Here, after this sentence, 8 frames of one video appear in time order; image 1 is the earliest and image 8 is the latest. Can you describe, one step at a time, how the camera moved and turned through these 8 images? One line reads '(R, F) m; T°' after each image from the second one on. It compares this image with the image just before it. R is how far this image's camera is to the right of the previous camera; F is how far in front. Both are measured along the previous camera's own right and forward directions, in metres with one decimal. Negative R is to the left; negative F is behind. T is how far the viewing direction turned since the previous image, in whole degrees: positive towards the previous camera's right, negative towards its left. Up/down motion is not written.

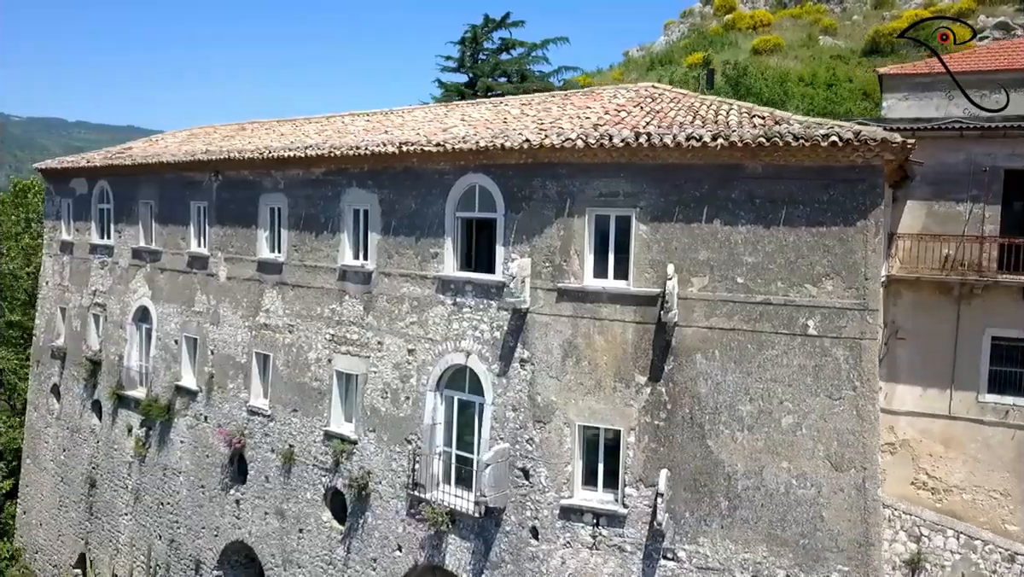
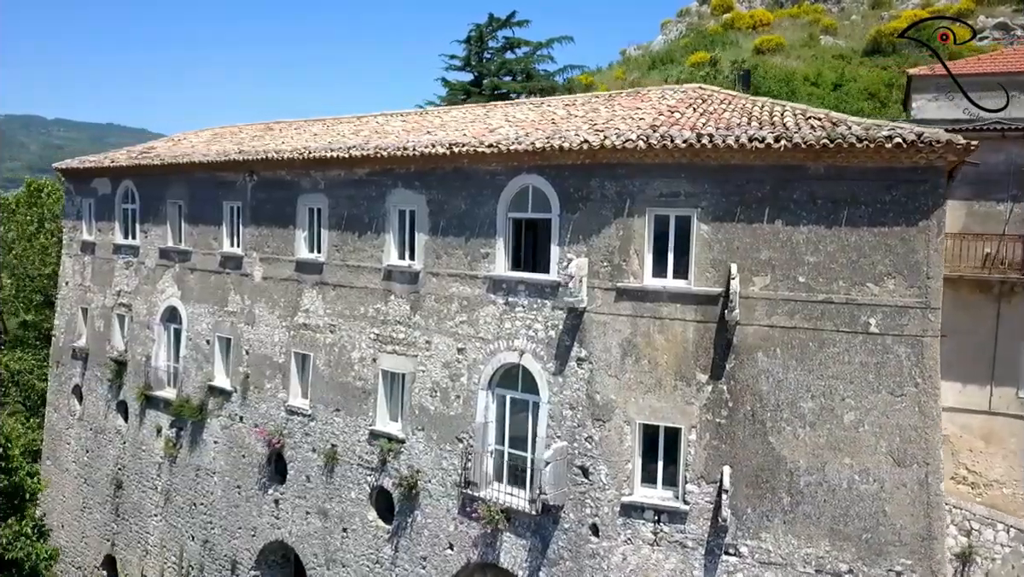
(-1.1, -0.1) m; +1°
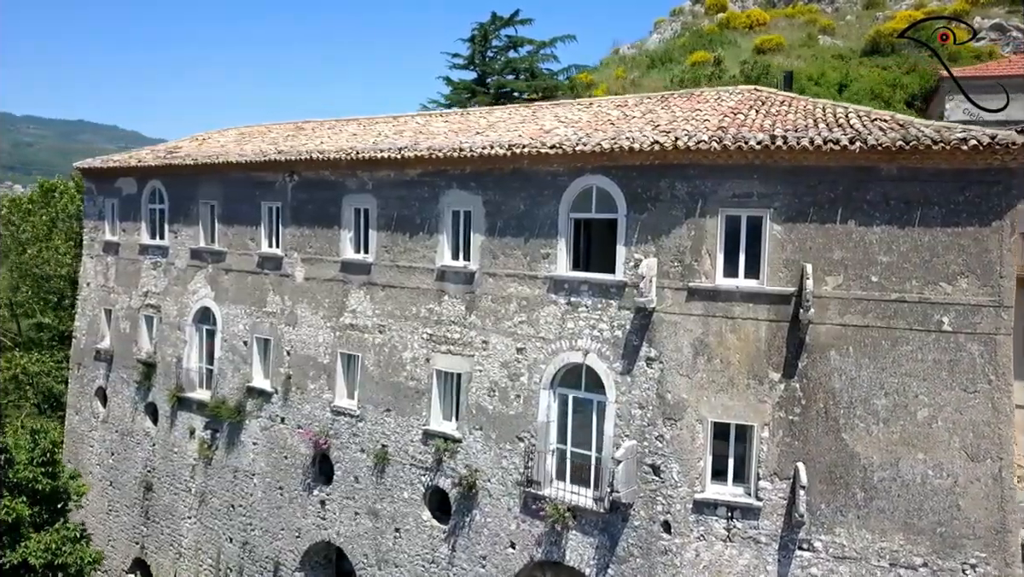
(-1.4, -0.1) m; +1°
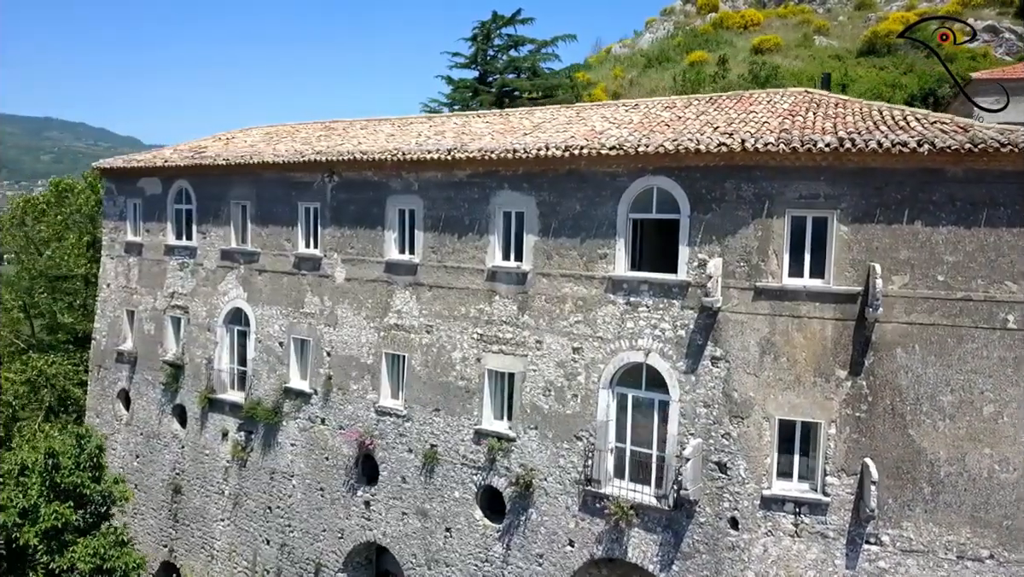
(-1.4, -0.1) m; +2°
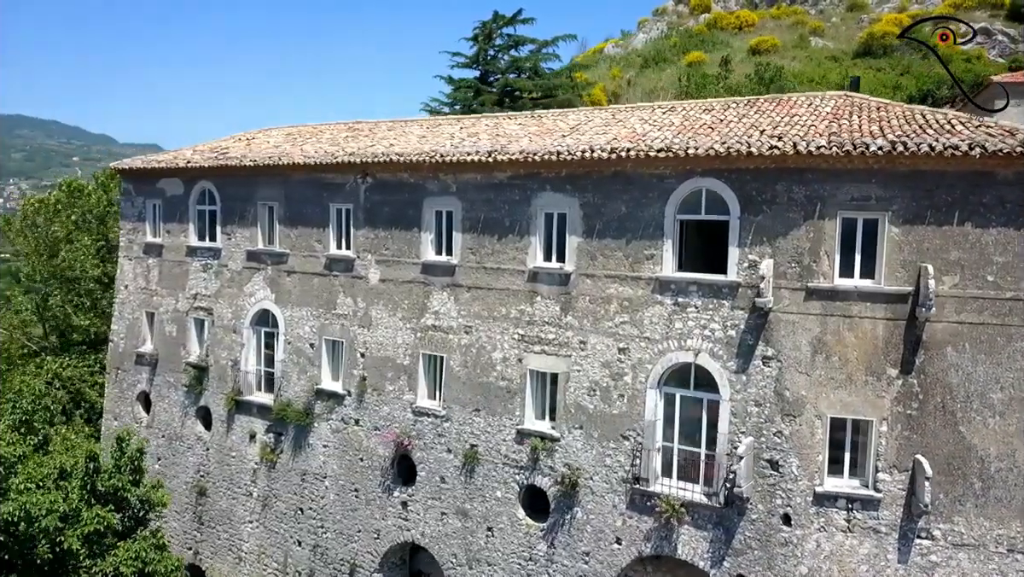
(-1.1, -0.1) m; +1°
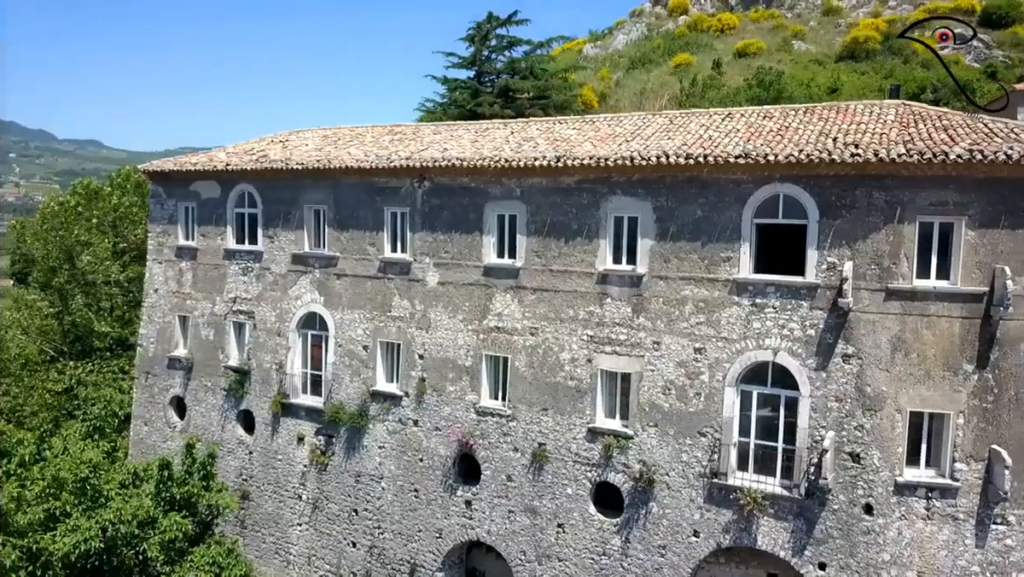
(-2.2, -0.3) m; +3°
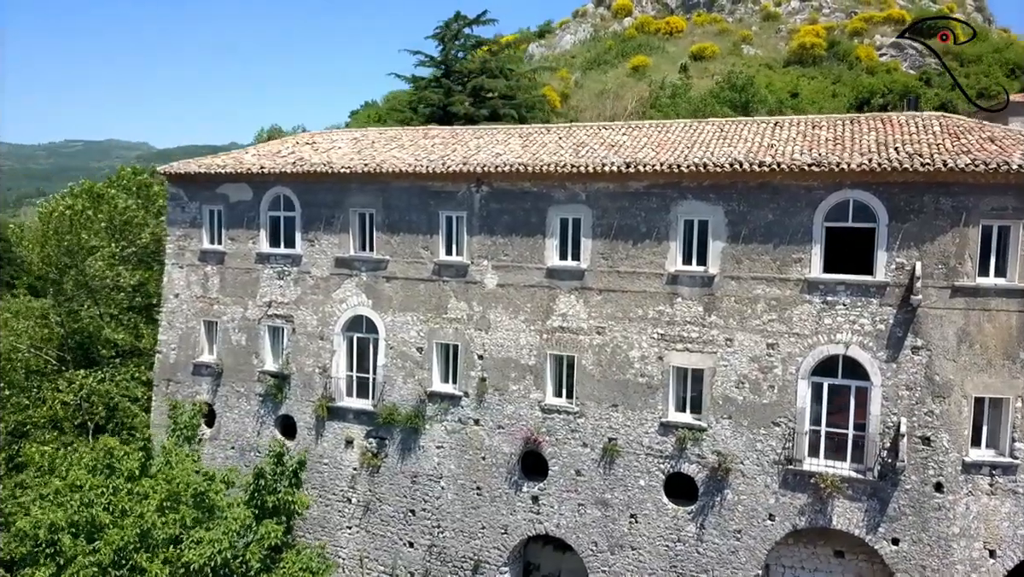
(-3.2, -0.3) m; +6°
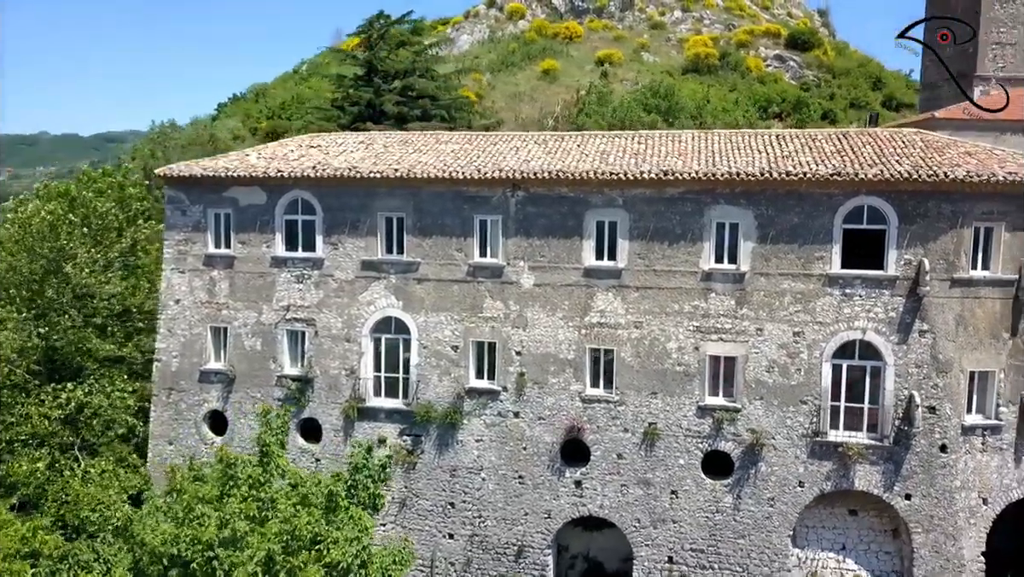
(-4.3, -0.6) m; +11°
